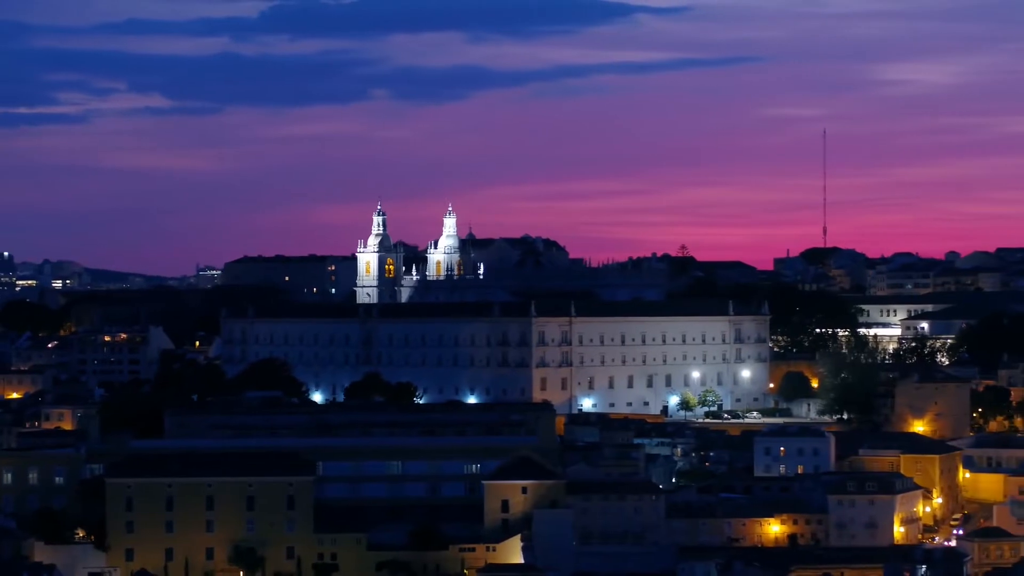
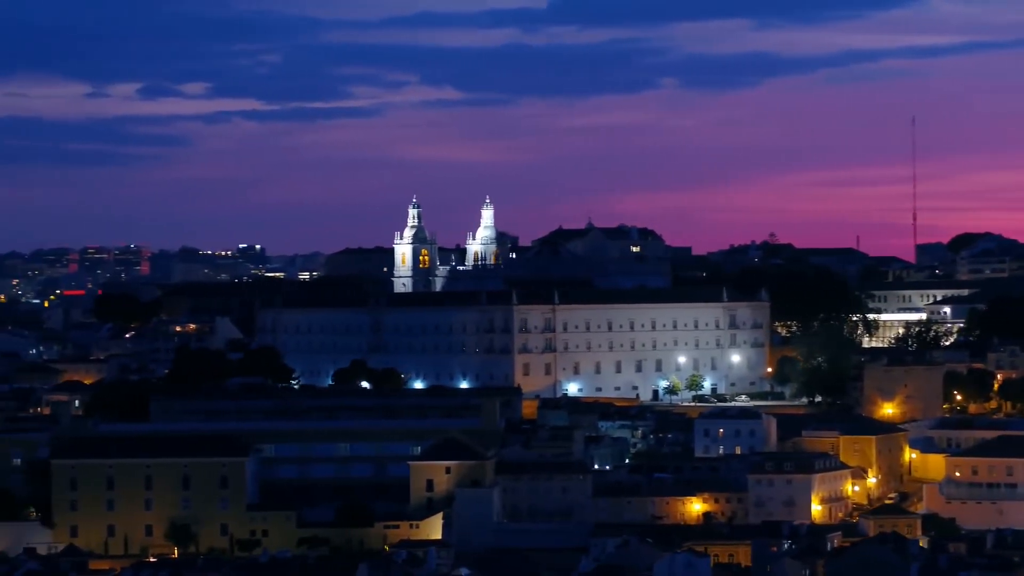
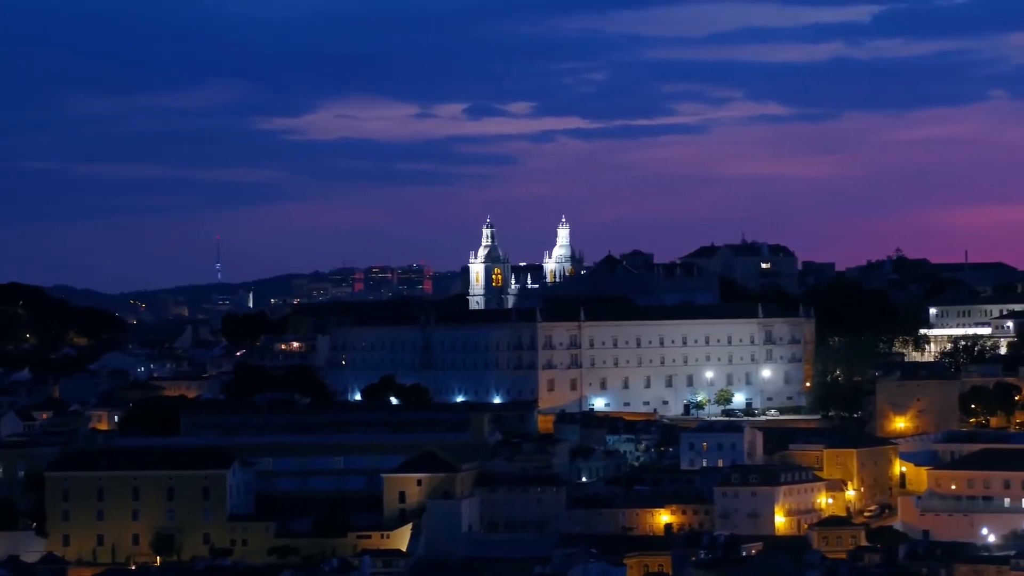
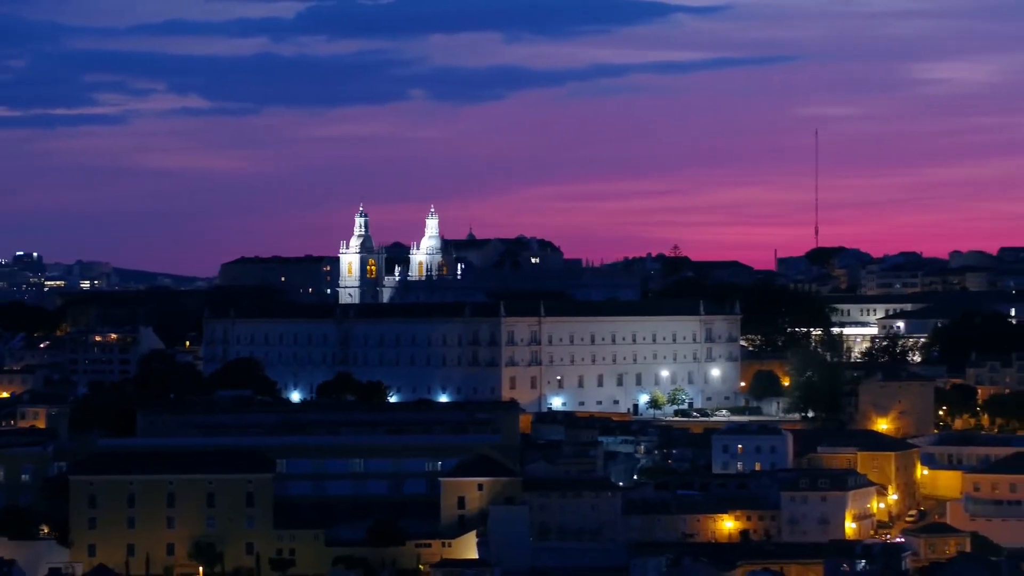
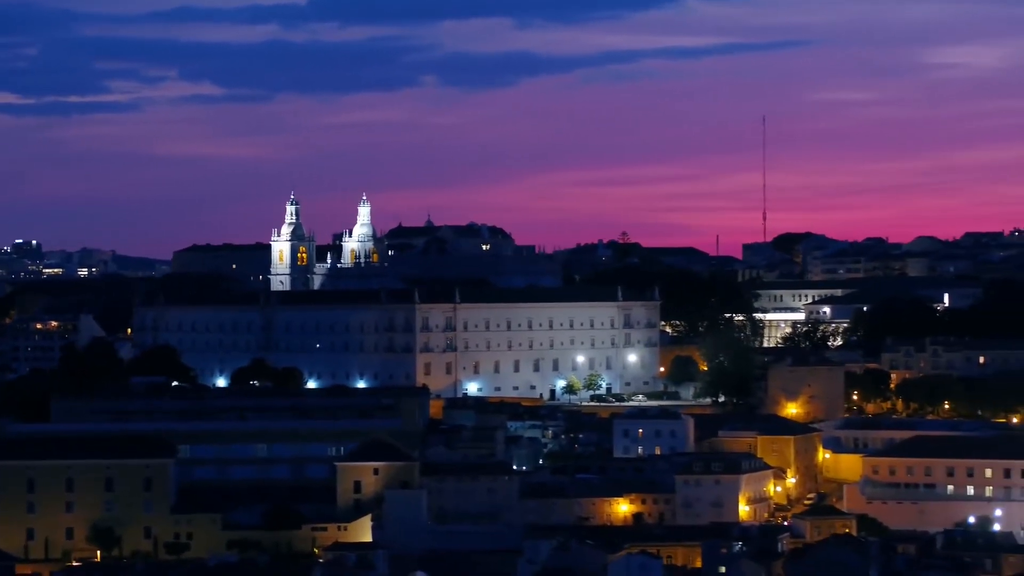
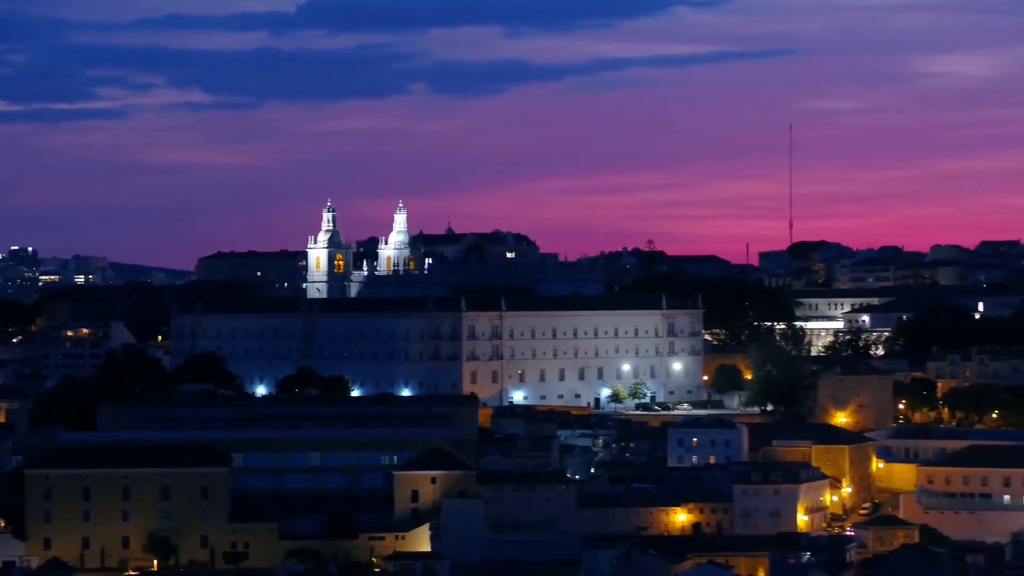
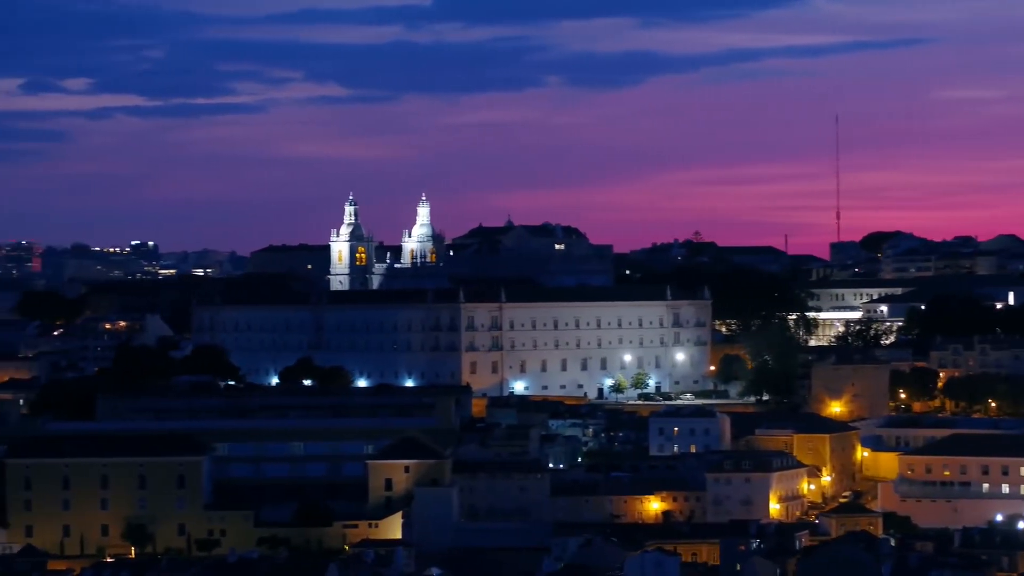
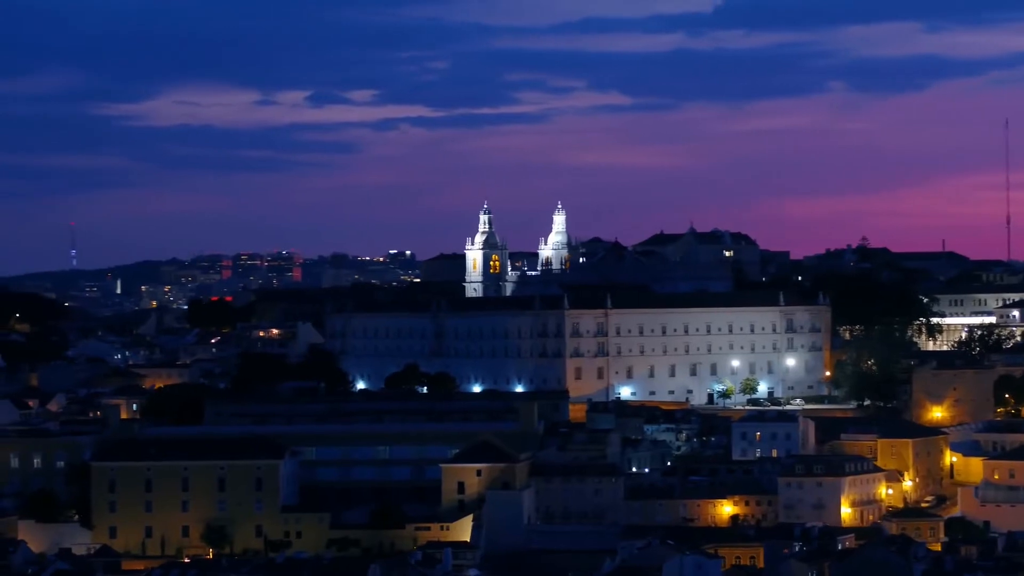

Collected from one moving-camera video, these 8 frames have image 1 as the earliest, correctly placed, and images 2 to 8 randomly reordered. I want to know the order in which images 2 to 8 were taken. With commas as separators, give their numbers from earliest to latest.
4, 6, 5, 7, 2, 8, 3
